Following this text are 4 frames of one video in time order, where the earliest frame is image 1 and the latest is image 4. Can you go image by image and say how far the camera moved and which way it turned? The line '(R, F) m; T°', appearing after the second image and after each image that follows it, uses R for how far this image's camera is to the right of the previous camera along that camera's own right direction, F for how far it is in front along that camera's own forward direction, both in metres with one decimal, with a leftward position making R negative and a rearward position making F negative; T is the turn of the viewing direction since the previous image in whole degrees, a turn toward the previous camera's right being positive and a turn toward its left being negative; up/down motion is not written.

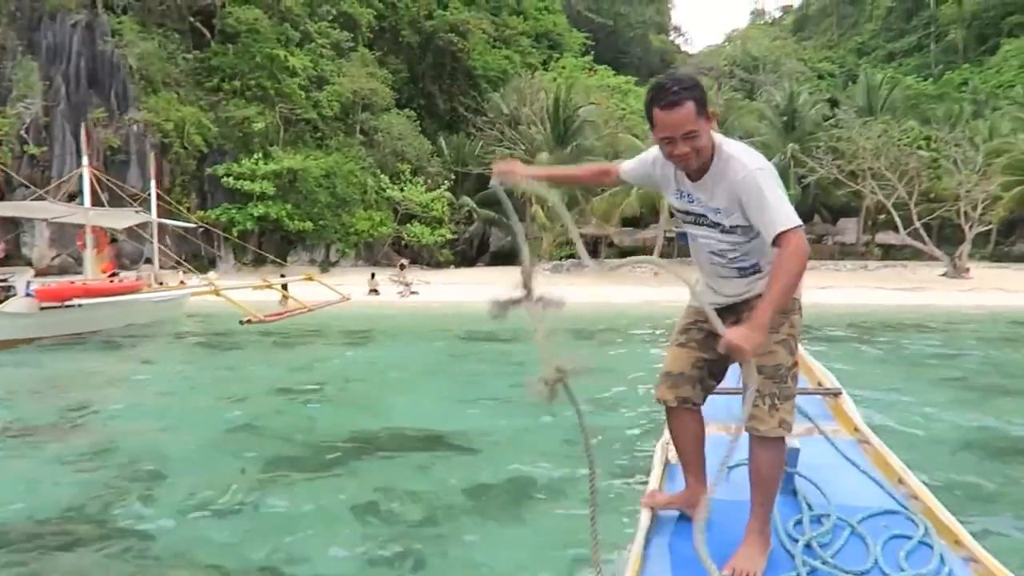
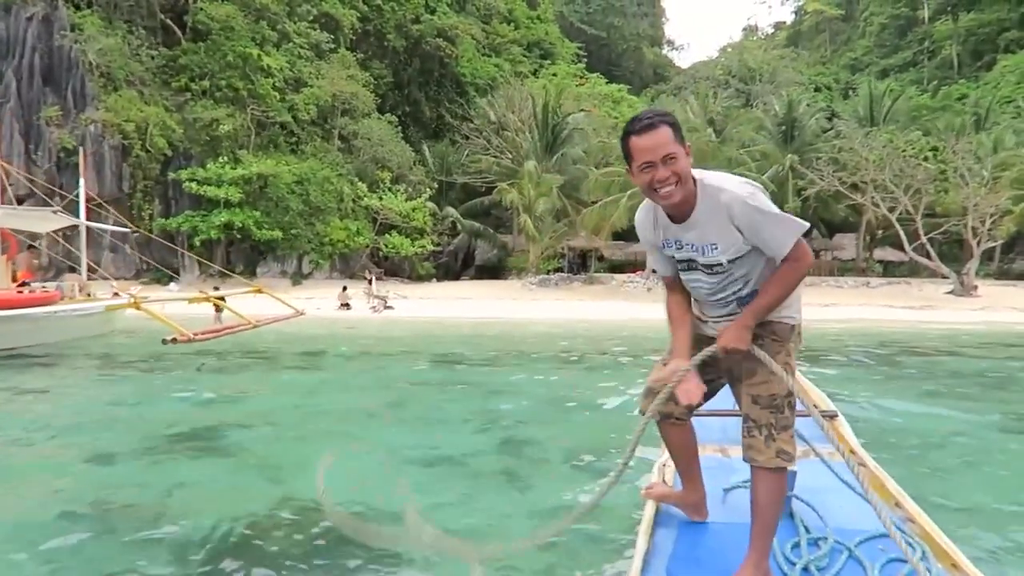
(+0.2, +1.0) m; +1°
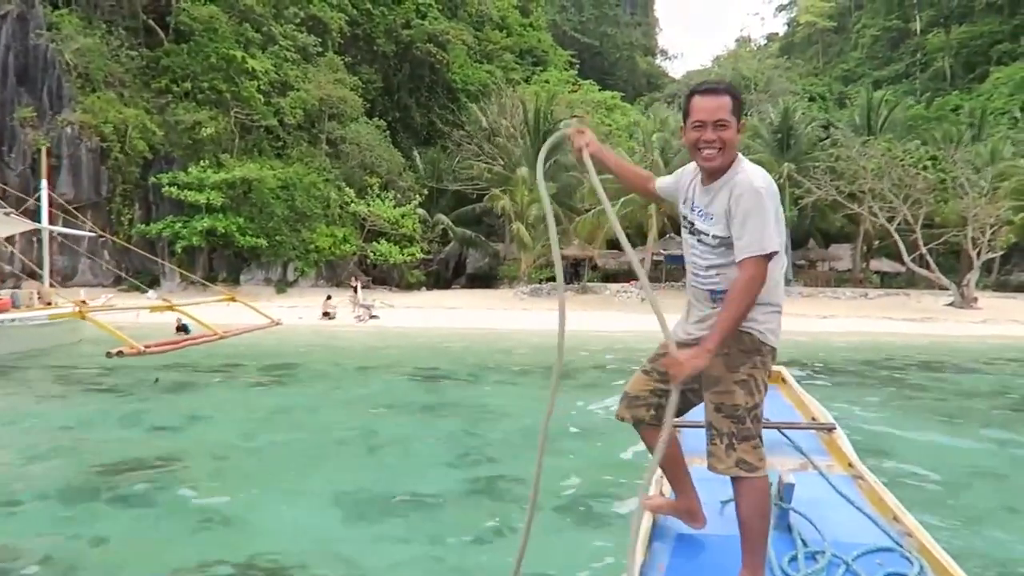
(0.0, +0.5) m; +1°
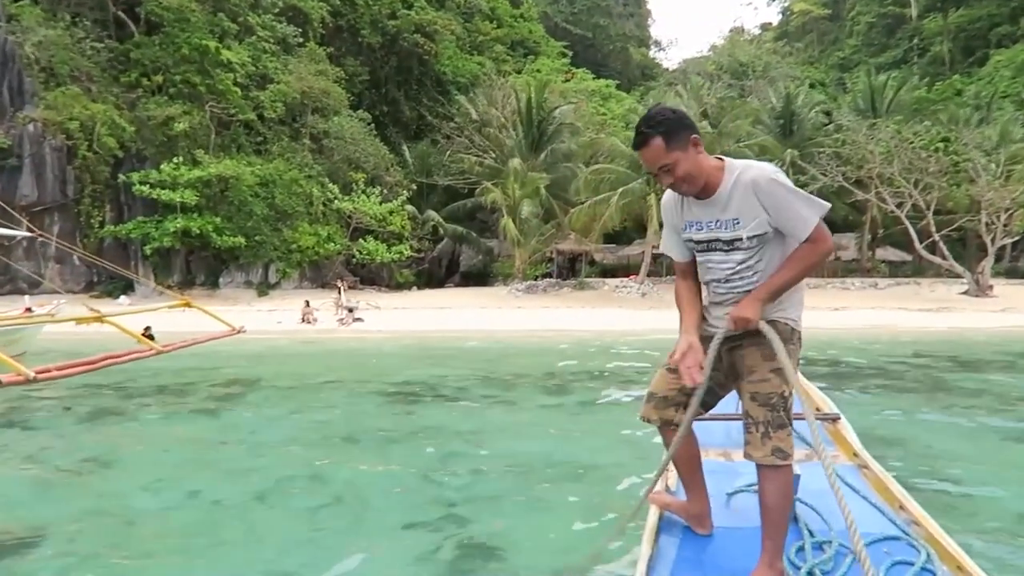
(+0.1, +0.8) m; 0°
